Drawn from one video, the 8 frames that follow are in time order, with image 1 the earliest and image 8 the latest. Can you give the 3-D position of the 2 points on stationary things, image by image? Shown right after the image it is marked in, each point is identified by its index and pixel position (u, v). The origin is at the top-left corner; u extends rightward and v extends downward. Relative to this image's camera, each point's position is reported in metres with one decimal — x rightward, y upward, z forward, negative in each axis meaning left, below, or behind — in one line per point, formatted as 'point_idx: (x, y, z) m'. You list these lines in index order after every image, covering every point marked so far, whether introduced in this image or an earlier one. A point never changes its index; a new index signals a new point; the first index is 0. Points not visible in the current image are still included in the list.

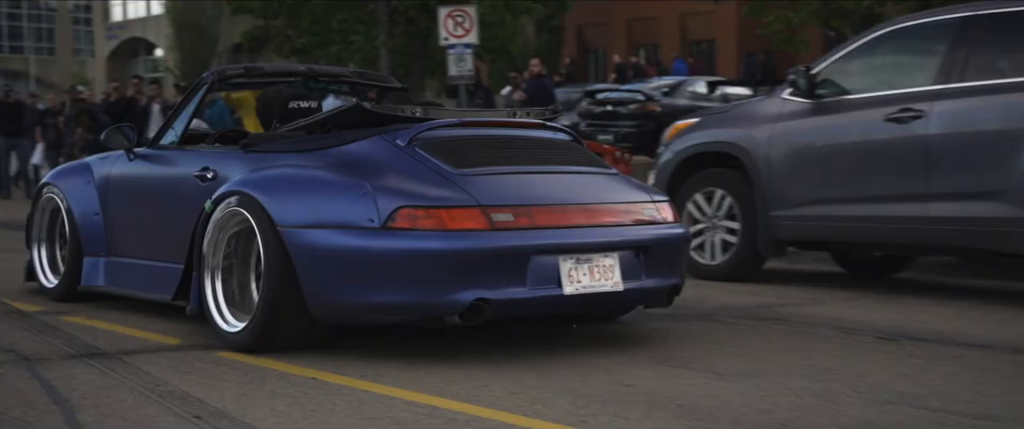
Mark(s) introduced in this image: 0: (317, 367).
0: (-0.9, -0.7, +5.8) m
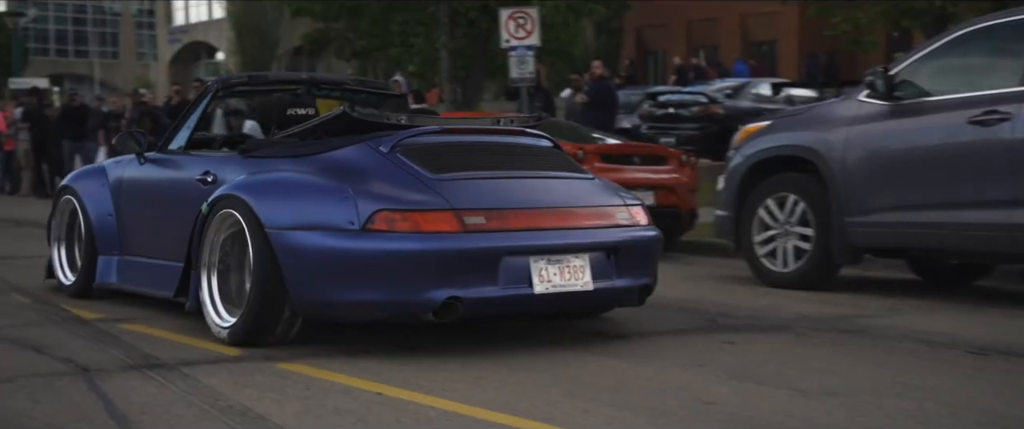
0: (-0.6, -0.7, +5.6) m
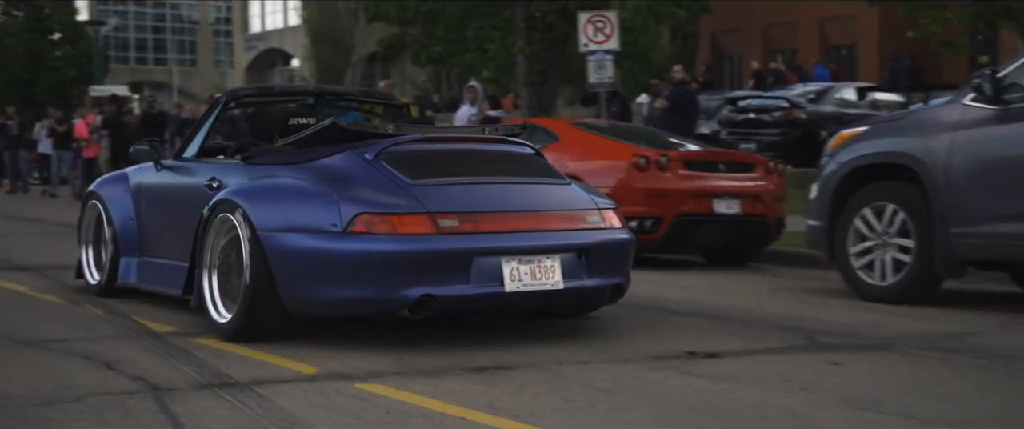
0: (-0.2, -0.8, +5.3) m
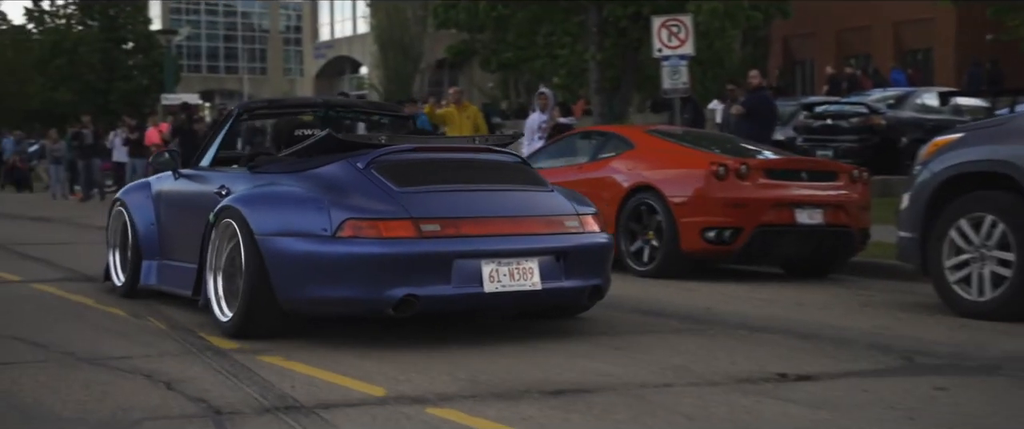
0: (+0.1, -0.8, +4.9) m
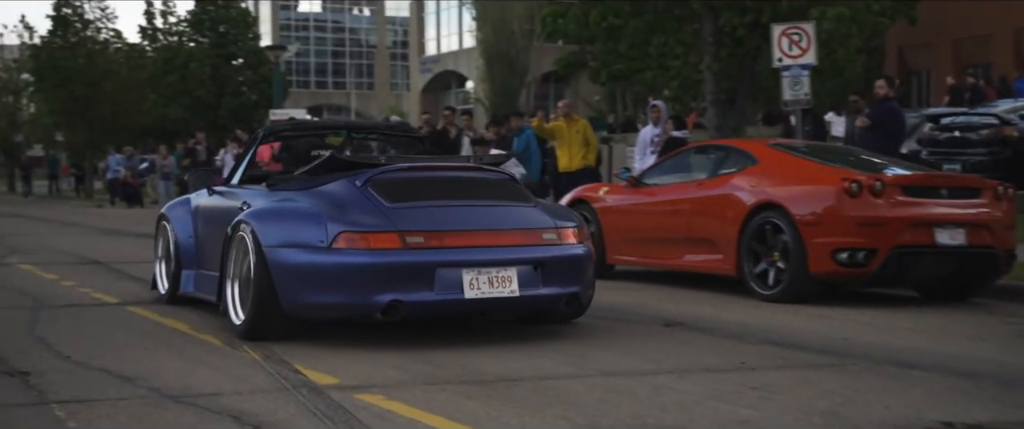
0: (+0.5, -0.9, +4.3) m
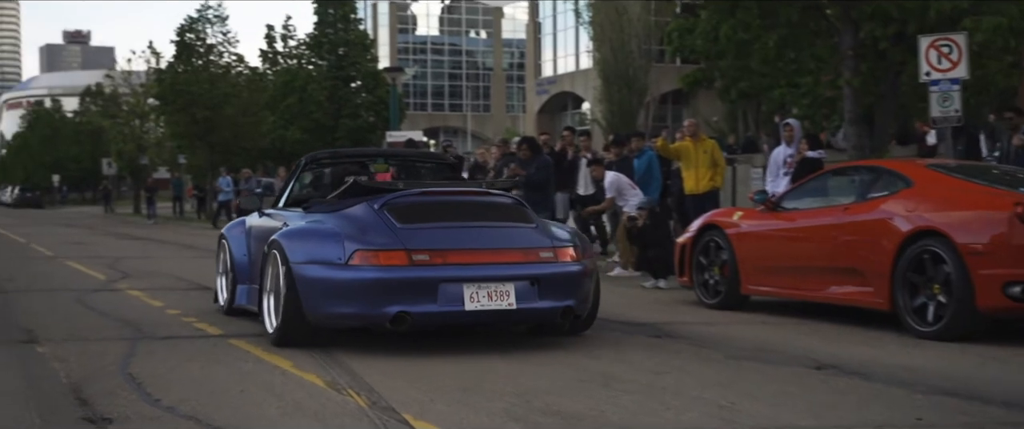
0: (+1.0, -1.0, +3.4) m
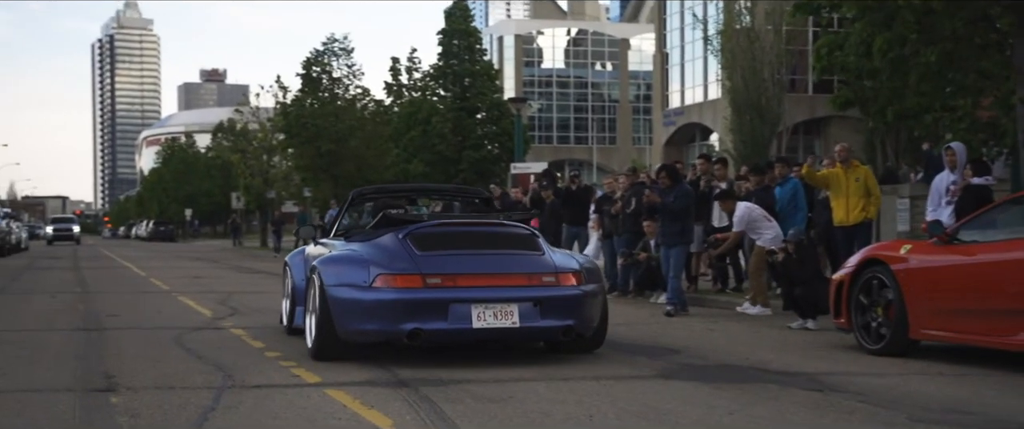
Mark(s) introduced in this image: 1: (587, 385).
0: (+1.2, -1.1, +2.1) m
1: (+0.5, -1.1, +8.3) m
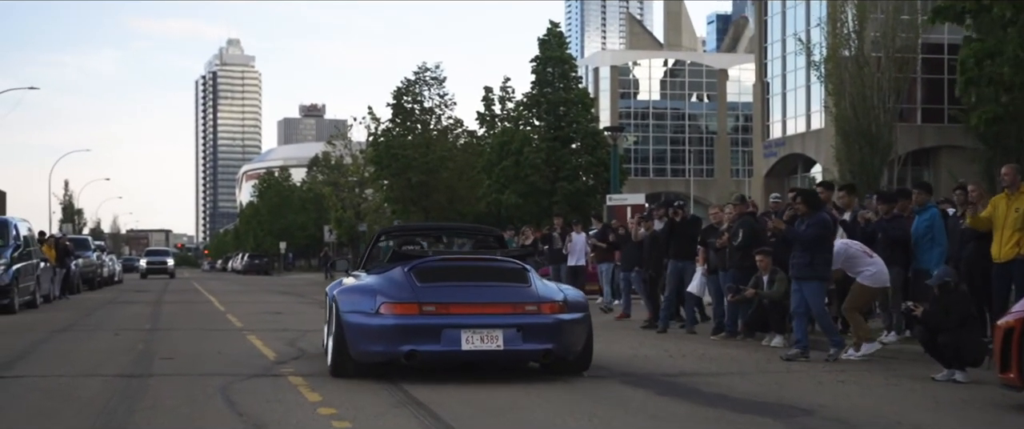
0: (+1.3, -1.1, +0.3) m
1: (+1.0, -1.3, +6.5) m
